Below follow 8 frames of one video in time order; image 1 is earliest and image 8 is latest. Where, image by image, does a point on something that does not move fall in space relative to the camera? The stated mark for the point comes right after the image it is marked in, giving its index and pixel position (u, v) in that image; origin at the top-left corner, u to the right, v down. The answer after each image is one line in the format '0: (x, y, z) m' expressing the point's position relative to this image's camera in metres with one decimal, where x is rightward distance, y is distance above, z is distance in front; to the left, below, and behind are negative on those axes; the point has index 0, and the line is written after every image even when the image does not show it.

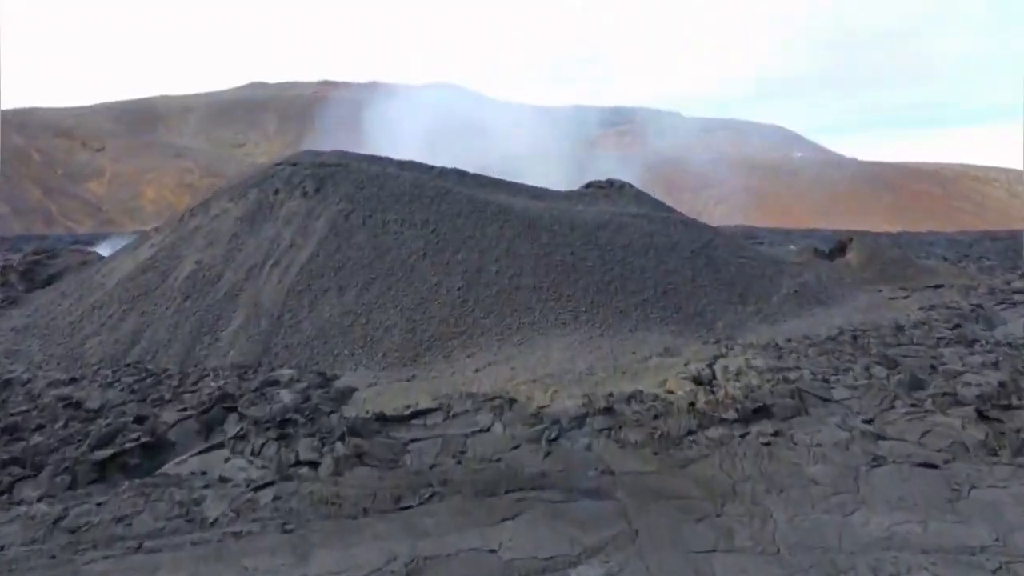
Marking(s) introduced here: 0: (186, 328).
0: (-2.9, -0.4, +7.3) m
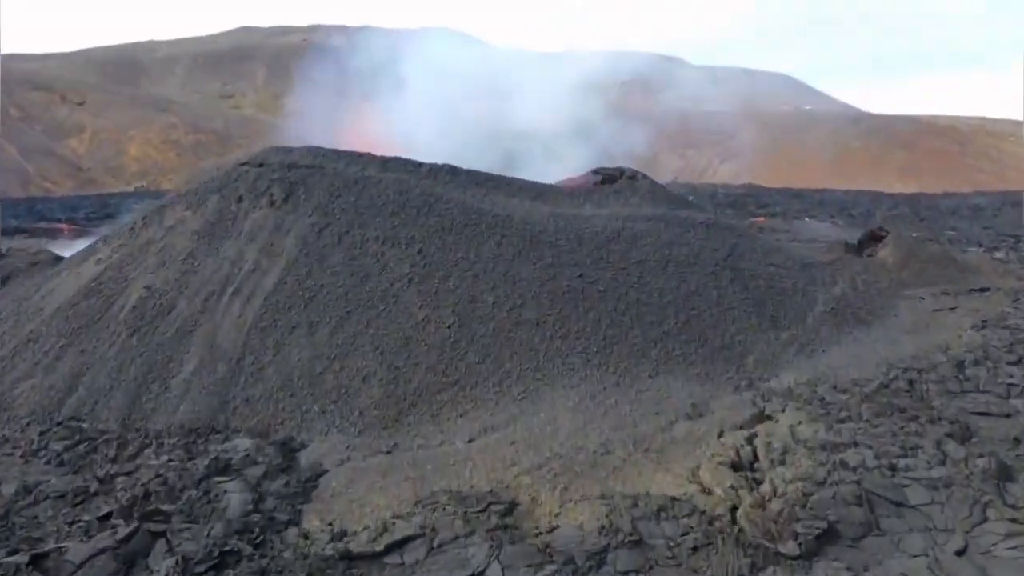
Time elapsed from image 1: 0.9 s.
0: (-2.9, -0.6, +6.2) m
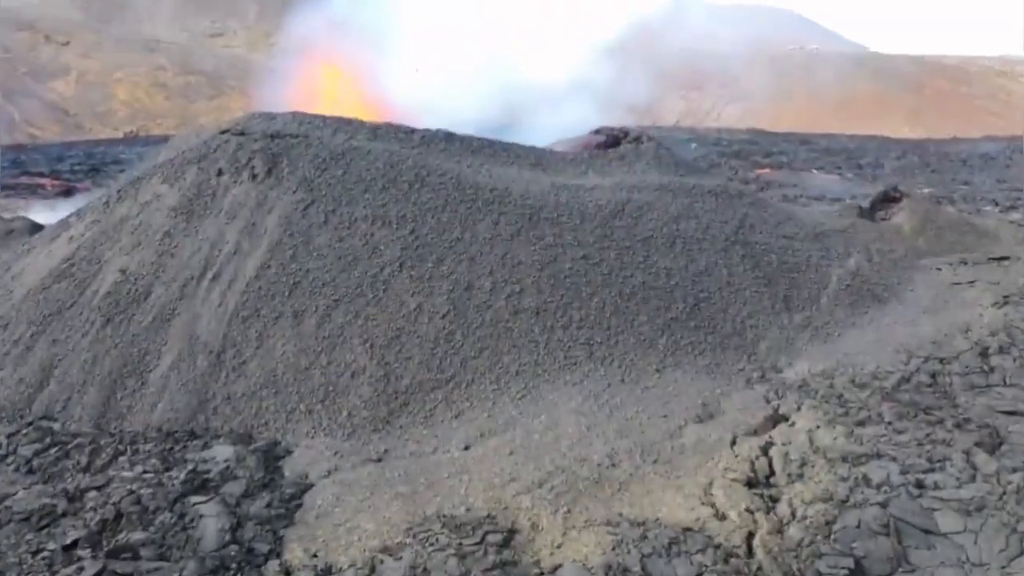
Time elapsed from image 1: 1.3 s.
0: (-2.9, -0.6, +5.9) m
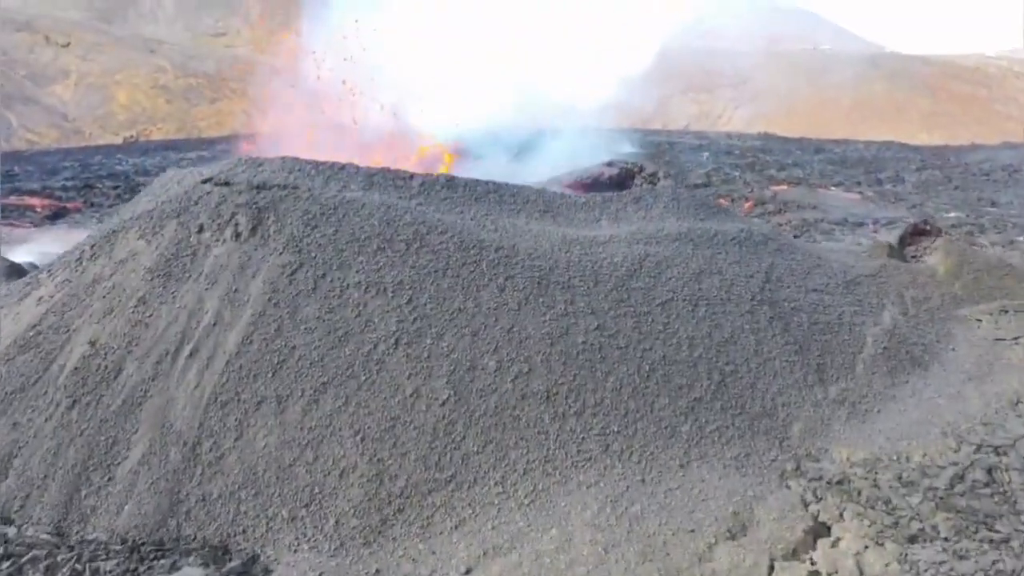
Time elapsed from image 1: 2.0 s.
0: (-2.9, -1.1, +5.3) m
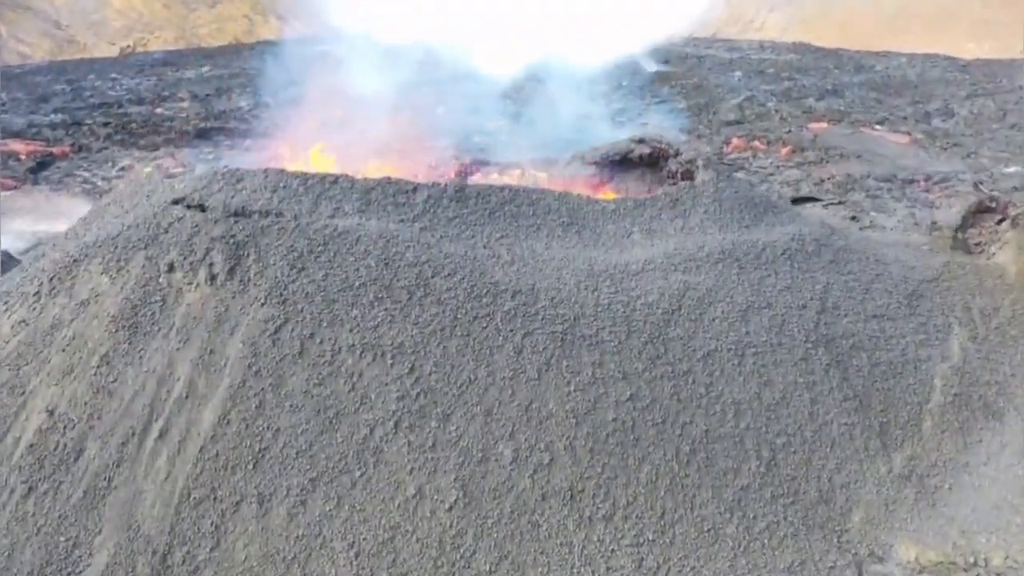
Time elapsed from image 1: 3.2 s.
0: (-2.8, -1.6, +4.7) m
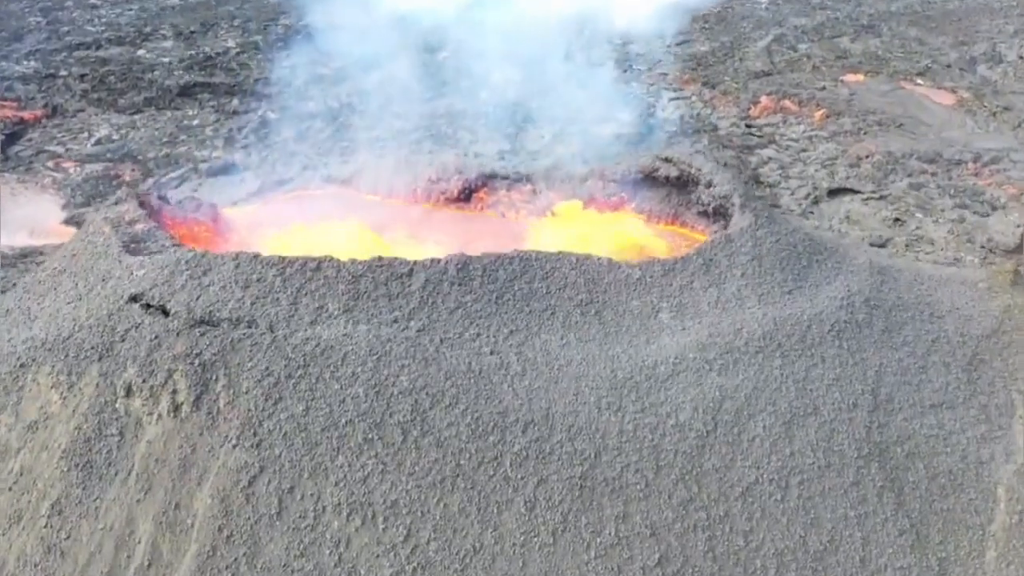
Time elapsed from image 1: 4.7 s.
0: (-2.7, -2.4, +4.1) m
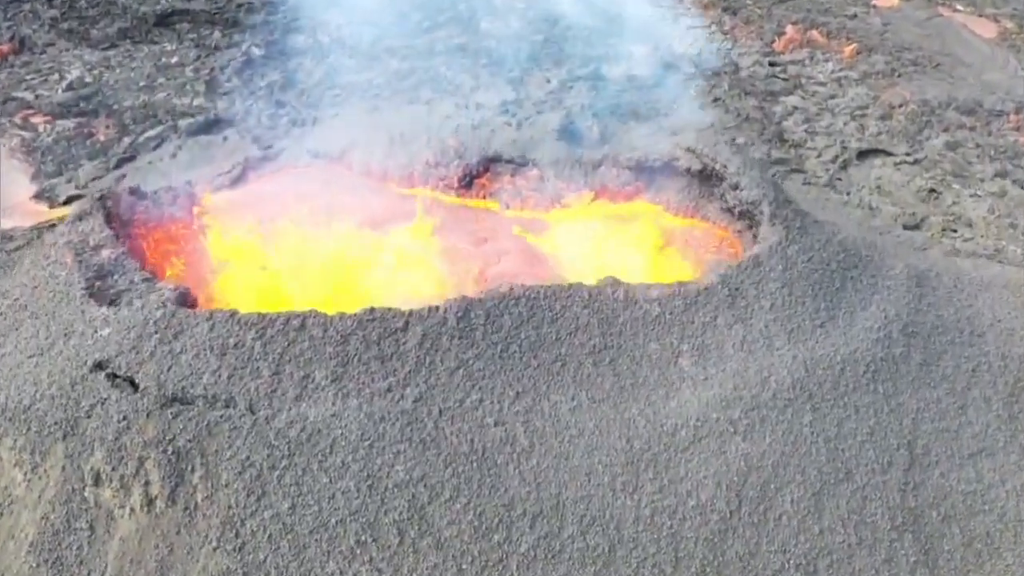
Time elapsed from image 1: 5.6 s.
0: (-2.7, -2.9, +4.0) m
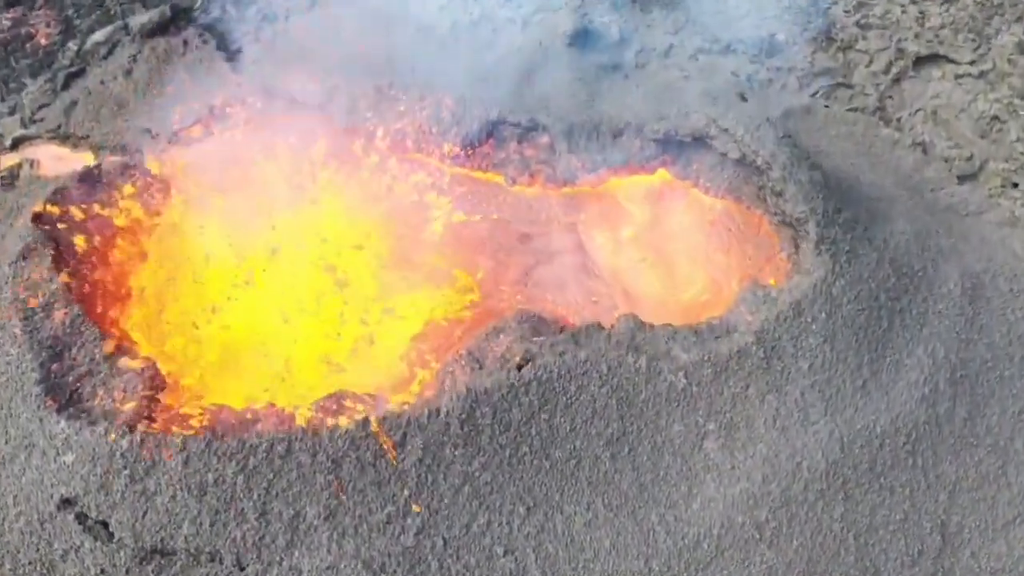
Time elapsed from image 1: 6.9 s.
0: (-2.6, -3.6, +4.3) m
